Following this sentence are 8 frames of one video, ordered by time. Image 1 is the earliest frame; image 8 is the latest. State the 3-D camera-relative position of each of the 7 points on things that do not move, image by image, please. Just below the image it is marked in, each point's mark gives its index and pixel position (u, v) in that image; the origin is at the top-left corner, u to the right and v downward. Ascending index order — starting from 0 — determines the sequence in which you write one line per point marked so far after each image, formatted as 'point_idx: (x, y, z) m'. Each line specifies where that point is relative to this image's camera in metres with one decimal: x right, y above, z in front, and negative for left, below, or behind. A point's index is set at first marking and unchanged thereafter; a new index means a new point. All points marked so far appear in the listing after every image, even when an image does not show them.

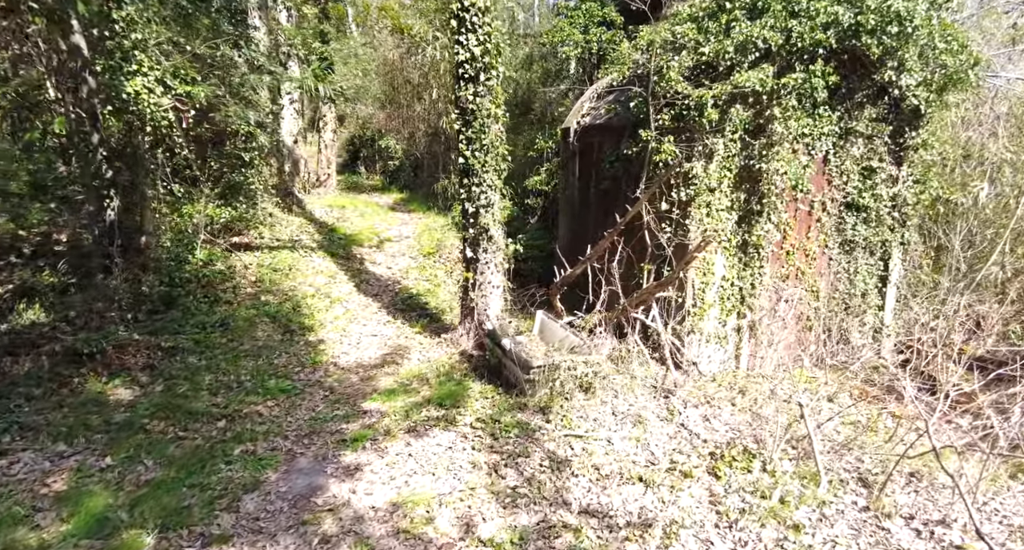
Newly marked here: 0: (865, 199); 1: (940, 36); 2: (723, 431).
0: (+4.5, +1.0, +7.6) m
1: (+4.9, +2.7, +6.8) m
2: (+1.6, -1.2, +4.6) m
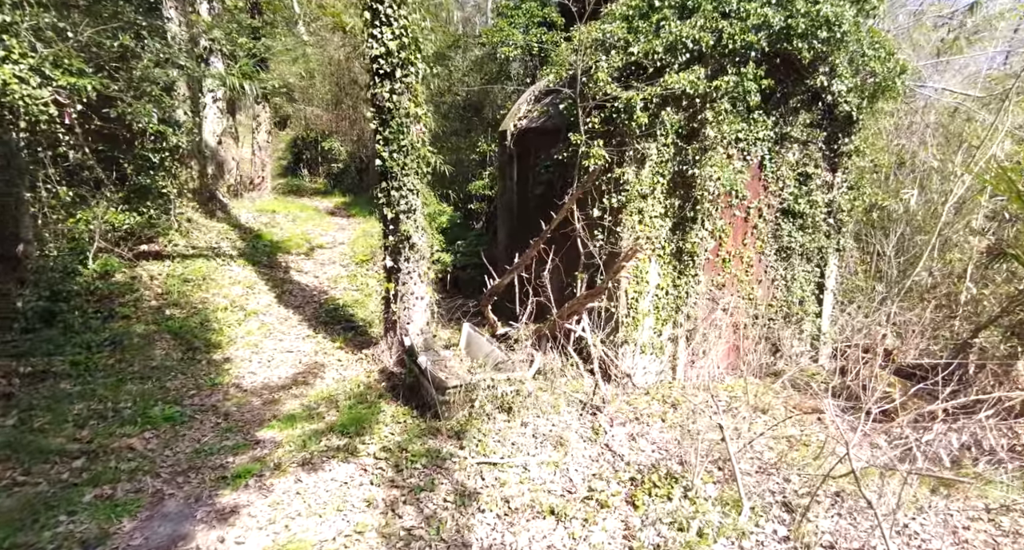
0: (+3.6, +0.9, +7.5) m
1: (+4.1, +2.7, +6.8) m
2: (+1.0, -1.3, +4.4) m
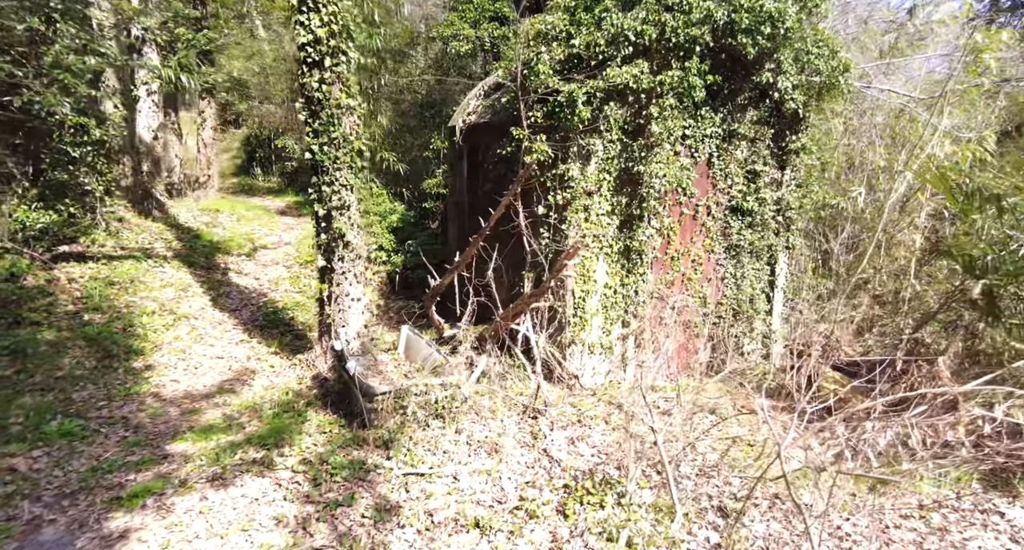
0: (+3.0, +0.9, +7.5) m
1: (+3.5, +2.7, +6.9) m
2: (+0.5, -1.3, +4.2) m
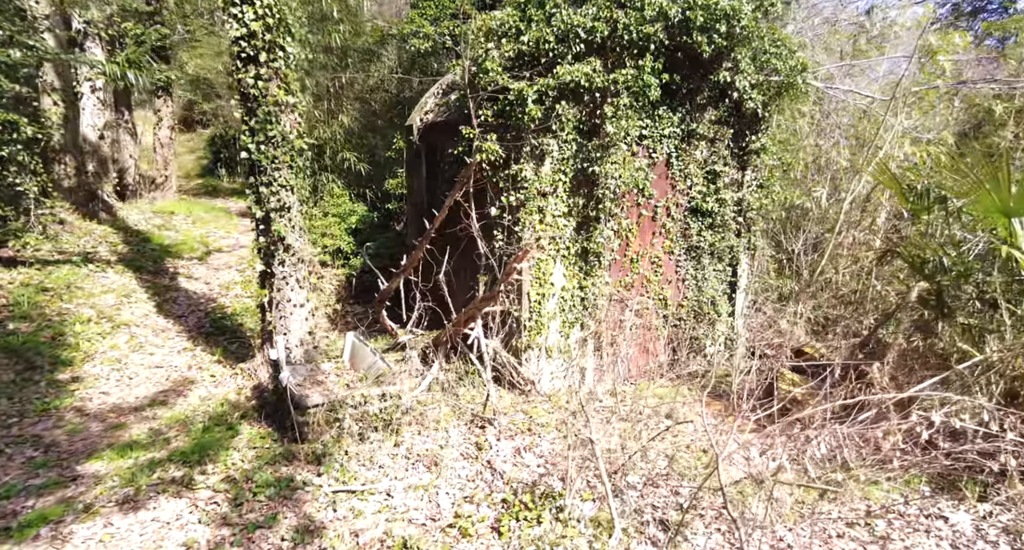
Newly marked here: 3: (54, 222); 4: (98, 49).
0: (+2.5, +0.9, +7.4) m
1: (+3.0, +2.7, +6.8) m
2: (+0.1, -1.3, +4.0) m
3: (-6.0, +0.7, +7.8) m
4: (-6.2, +3.4, +9.0) m
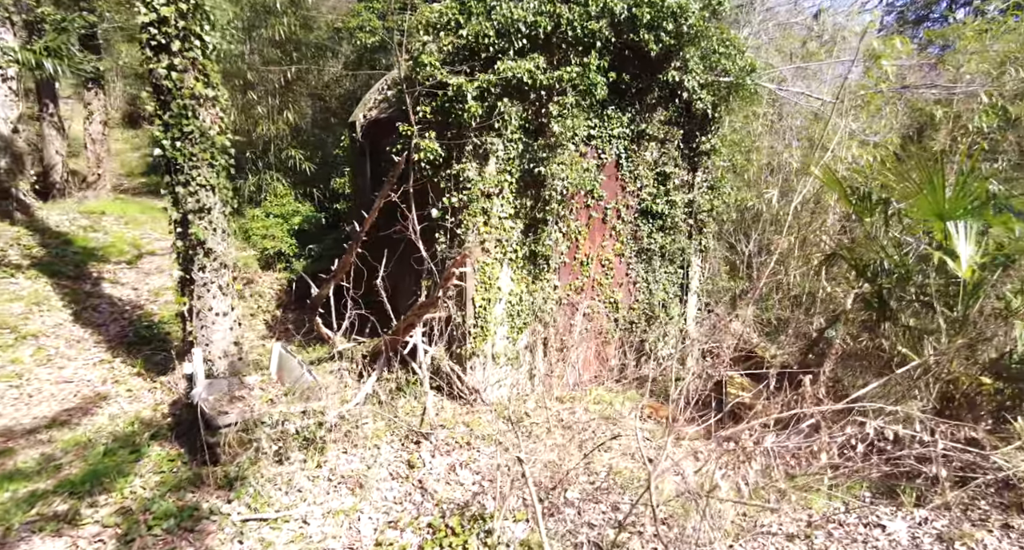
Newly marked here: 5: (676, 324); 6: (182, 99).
0: (+1.8, +0.9, +7.3) m
1: (+2.3, +2.7, +6.7) m
2: (-0.3, -1.4, +3.8) m
3: (-6.6, +0.6, +7.2) m
4: (-7.0, +3.3, +8.3) m
5: (+2.2, -0.7, +7.9) m
6: (-2.5, +1.3, +4.5) m
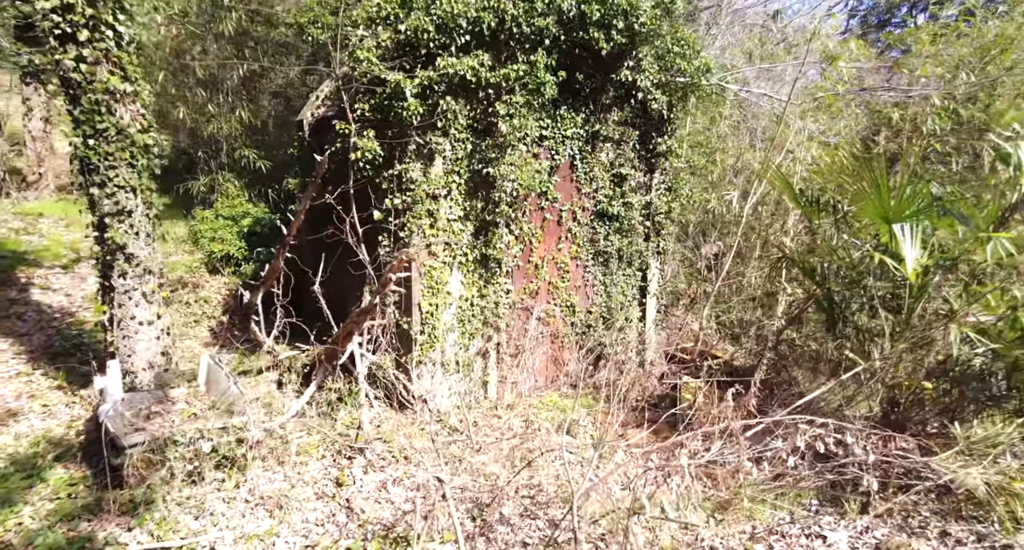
0: (+1.3, +0.8, +7.2) m
1: (+1.8, +2.6, +6.6) m
2: (-0.7, -1.4, +3.6) m
3: (-7.2, +0.6, +6.7) m
4: (-7.6, +3.3, +7.9) m
5: (+1.6, -0.7, +7.8) m
6: (-2.9, +1.3, +4.2) m
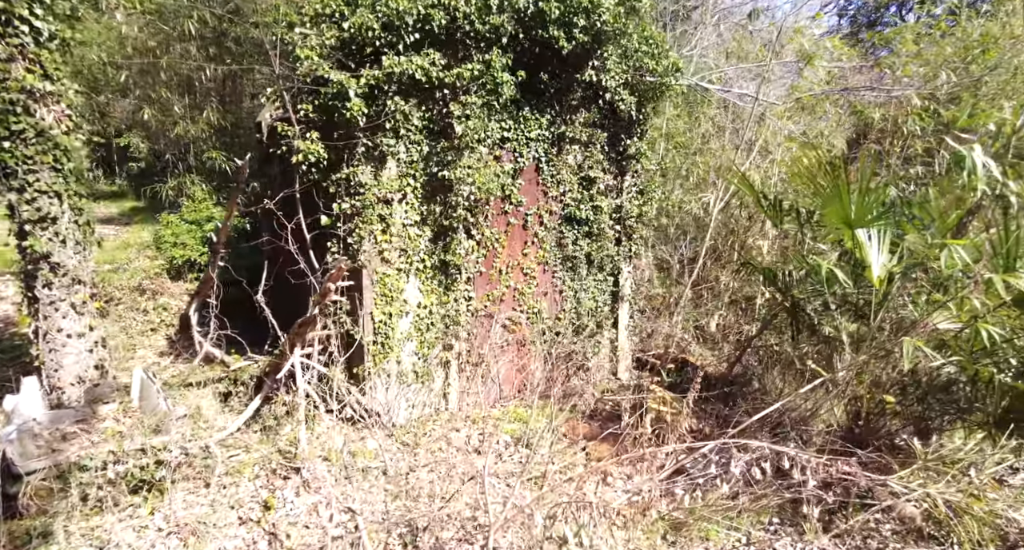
0: (+0.8, +0.8, +7.0) m
1: (+1.4, +2.6, +6.5) m
2: (-1.1, -1.5, +3.4) m
3: (-7.6, +0.5, +6.5) m
4: (-8.0, +3.2, +7.6) m
5: (+1.2, -0.8, +7.6) m
6: (-3.3, +1.2, +4.0) m
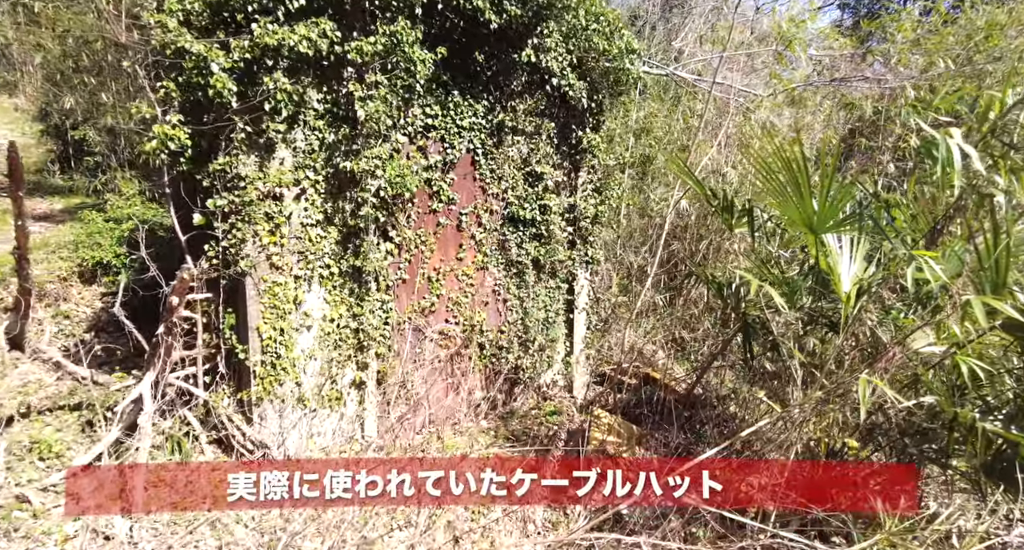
0: (+0.2, +0.7, +6.2) m
1: (+0.7, +2.5, +5.7) m
2: (-1.8, -1.5, +2.6) m
3: (-8.3, +0.4, +5.8) m
4: (-8.6, +3.2, +6.9) m
5: (+0.5, -0.8, +6.9) m
6: (-4.0, +1.1, +3.2) m
